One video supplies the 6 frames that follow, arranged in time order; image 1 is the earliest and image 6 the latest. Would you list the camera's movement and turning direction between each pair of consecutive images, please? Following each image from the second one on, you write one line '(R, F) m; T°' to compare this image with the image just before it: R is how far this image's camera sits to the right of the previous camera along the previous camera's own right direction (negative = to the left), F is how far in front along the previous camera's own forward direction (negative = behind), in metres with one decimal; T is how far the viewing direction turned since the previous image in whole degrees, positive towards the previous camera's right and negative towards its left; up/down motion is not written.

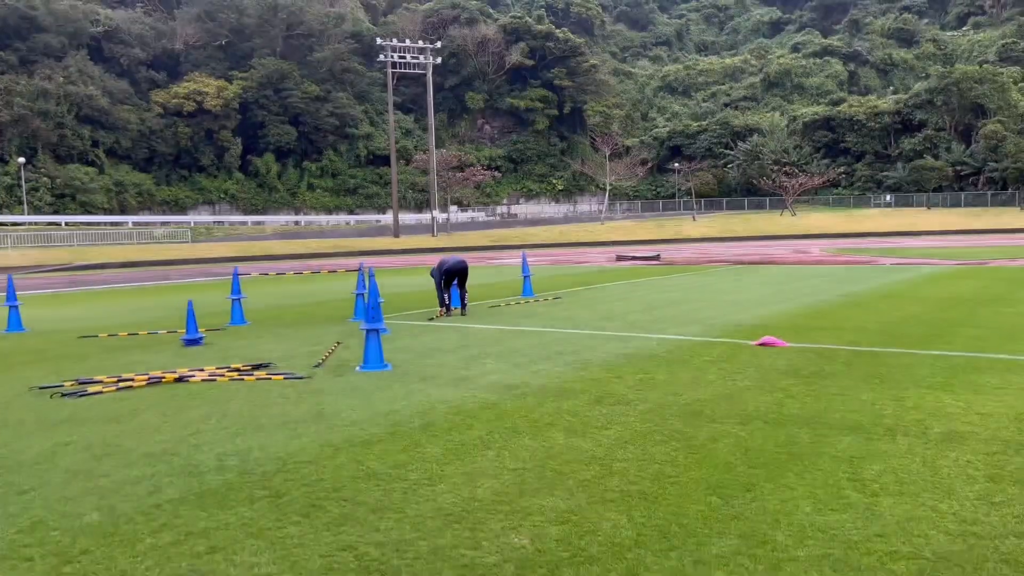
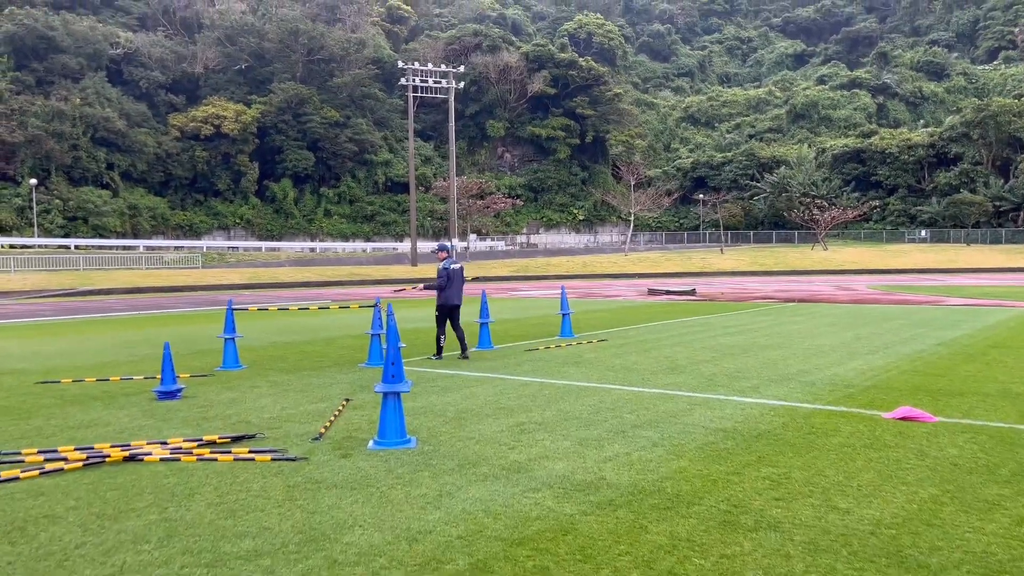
(-0.3, +1.8) m; -1°
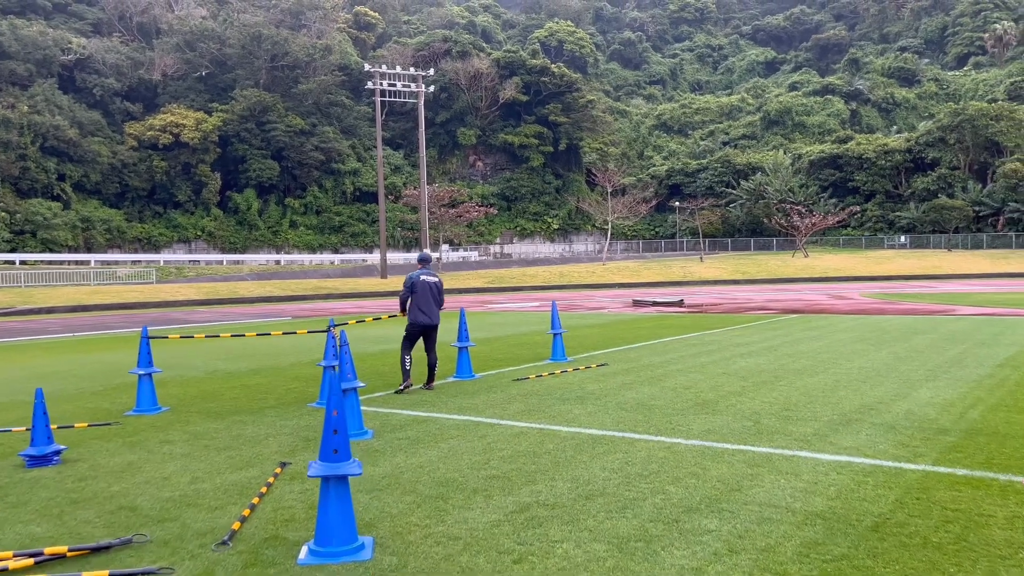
(-0.1, +1.8) m; +2°
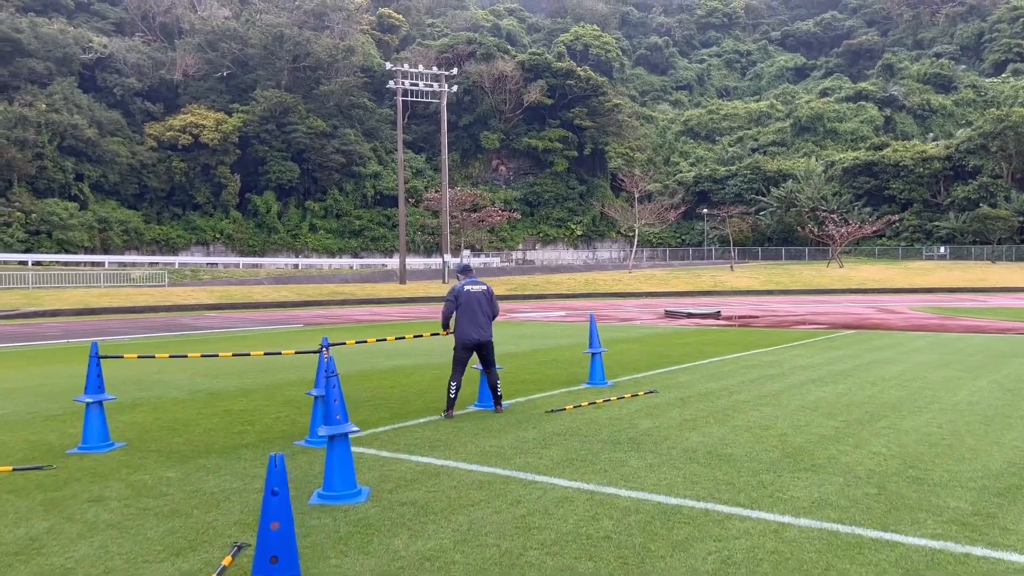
(-0.1, +1.5) m; -1°
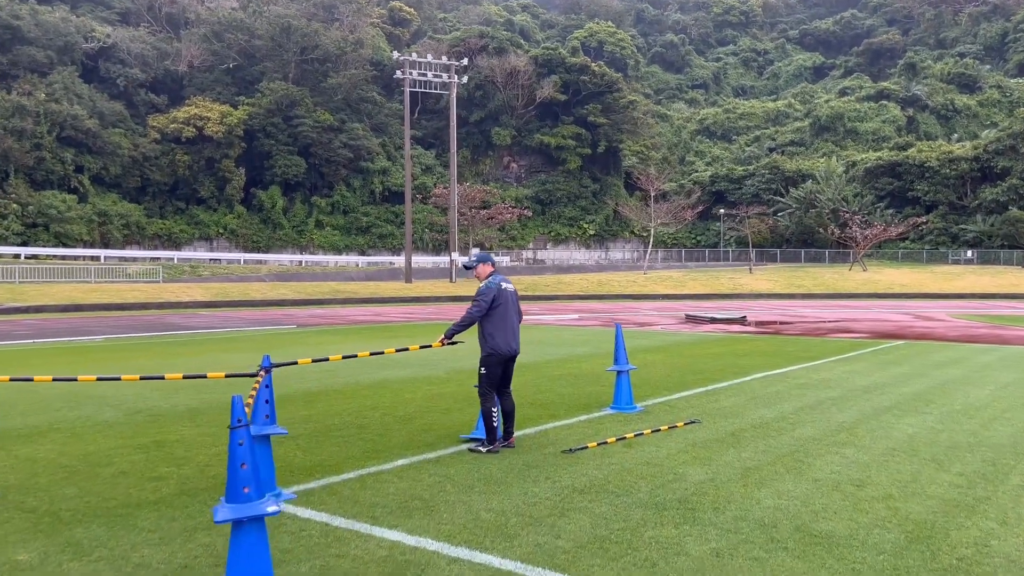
(0.0, +1.7) m; -1°
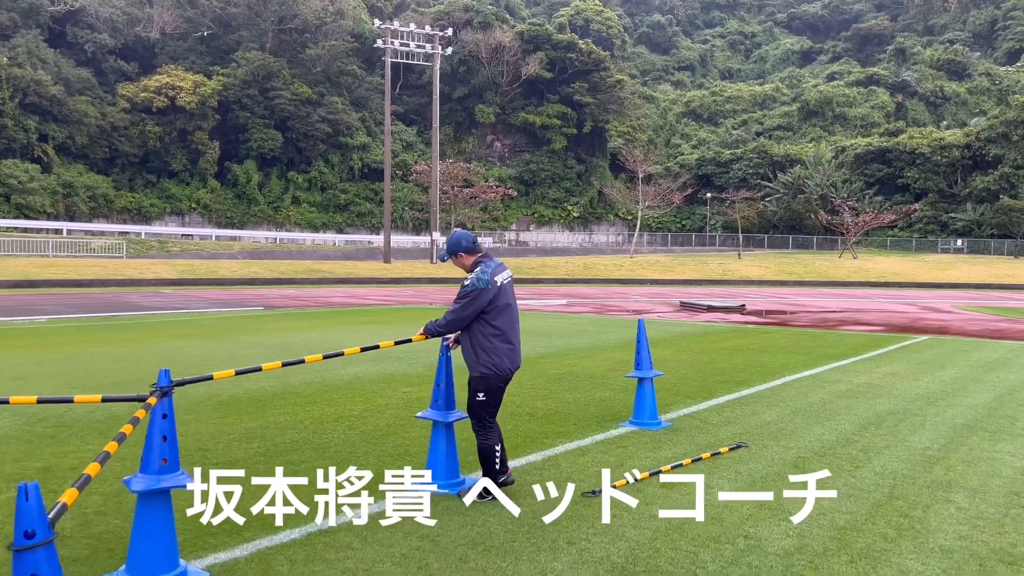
(-0.1, +1.5) m; +1°
